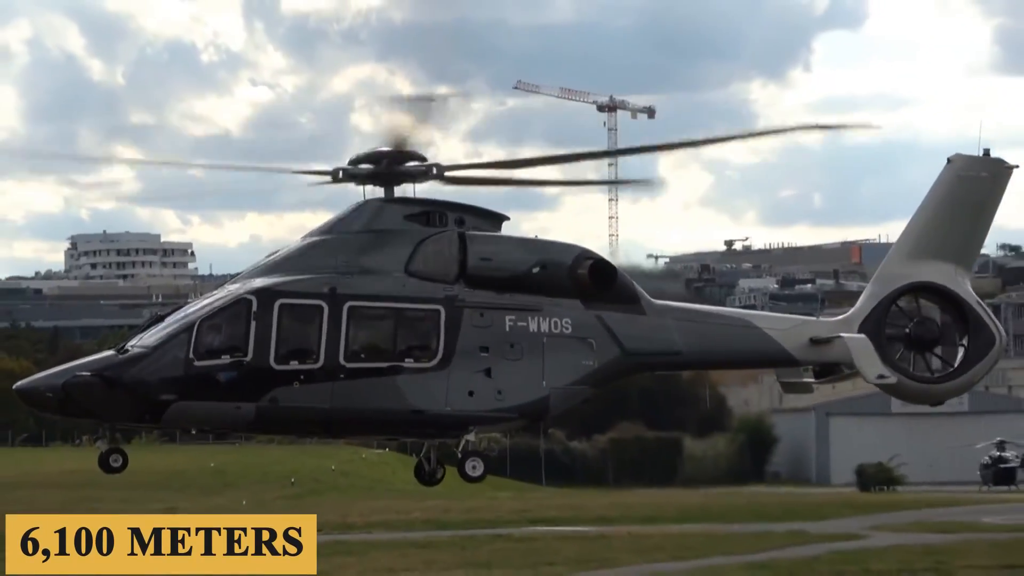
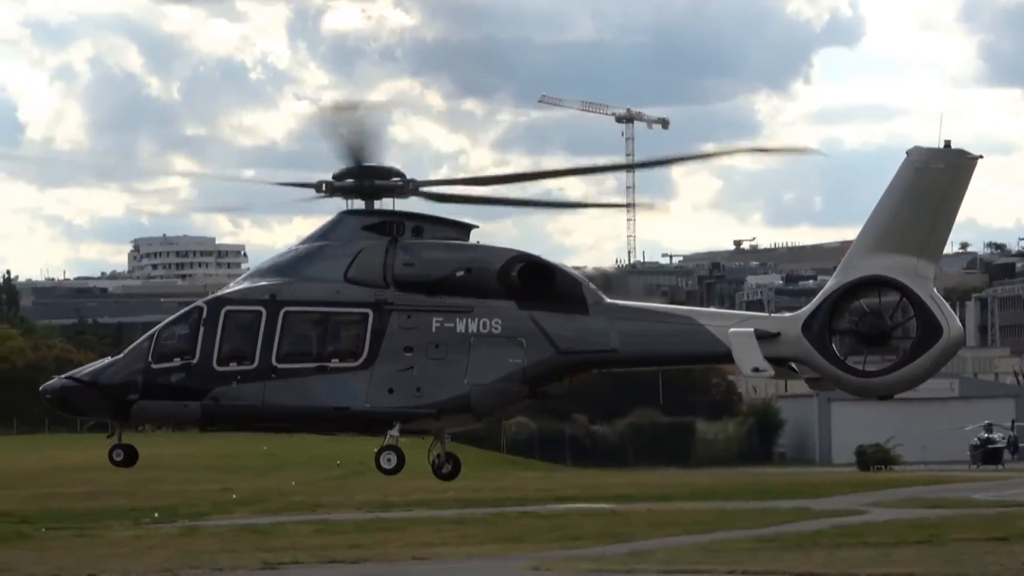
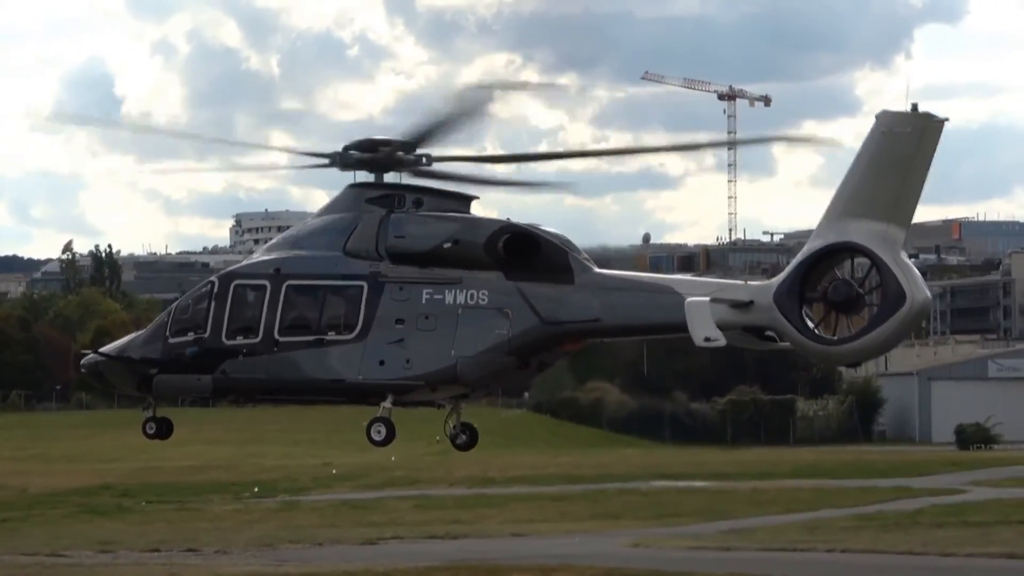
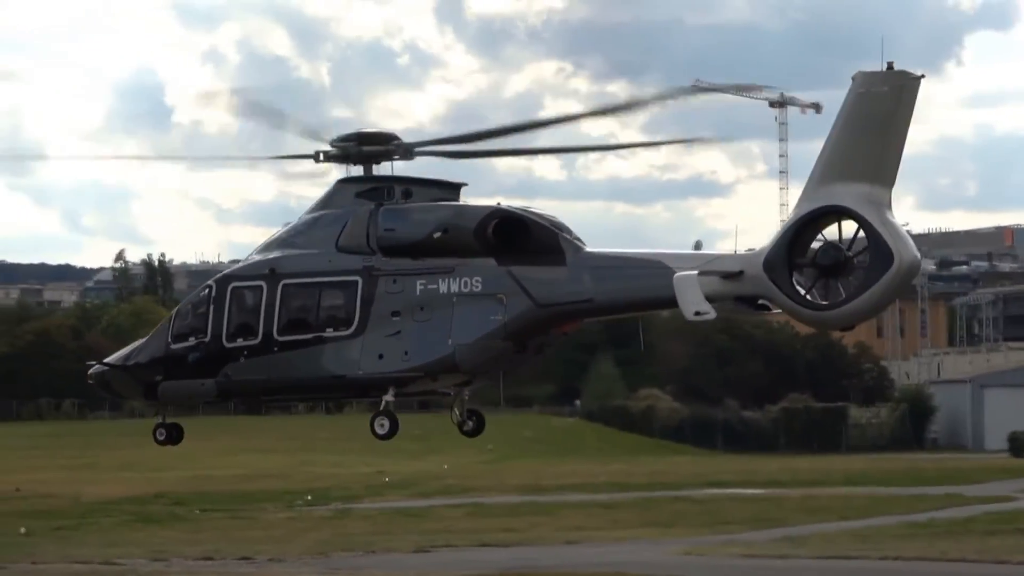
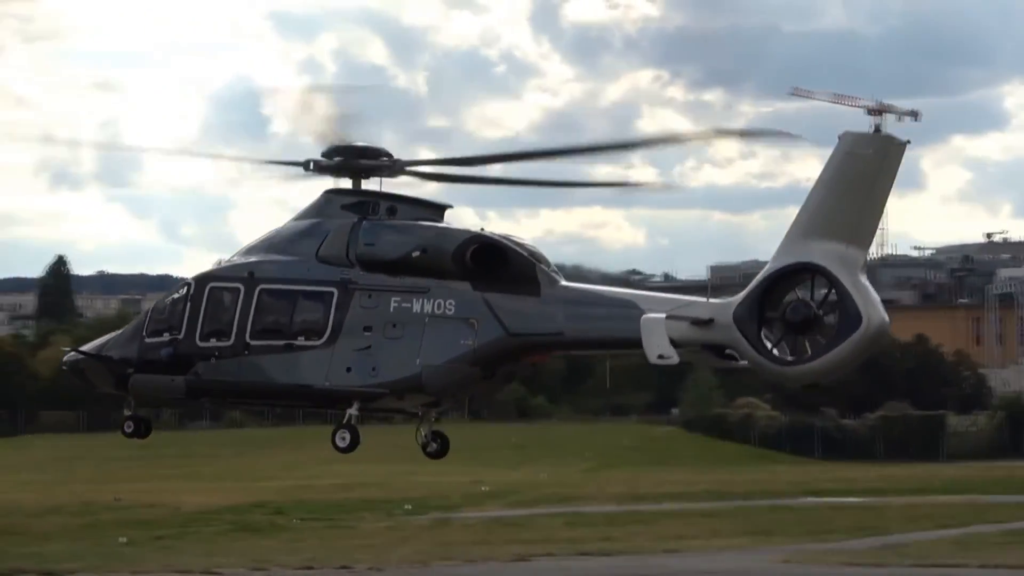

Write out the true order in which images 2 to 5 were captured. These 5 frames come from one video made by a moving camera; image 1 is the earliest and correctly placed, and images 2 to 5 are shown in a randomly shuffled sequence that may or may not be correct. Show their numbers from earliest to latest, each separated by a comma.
2, 3, 4, 5
